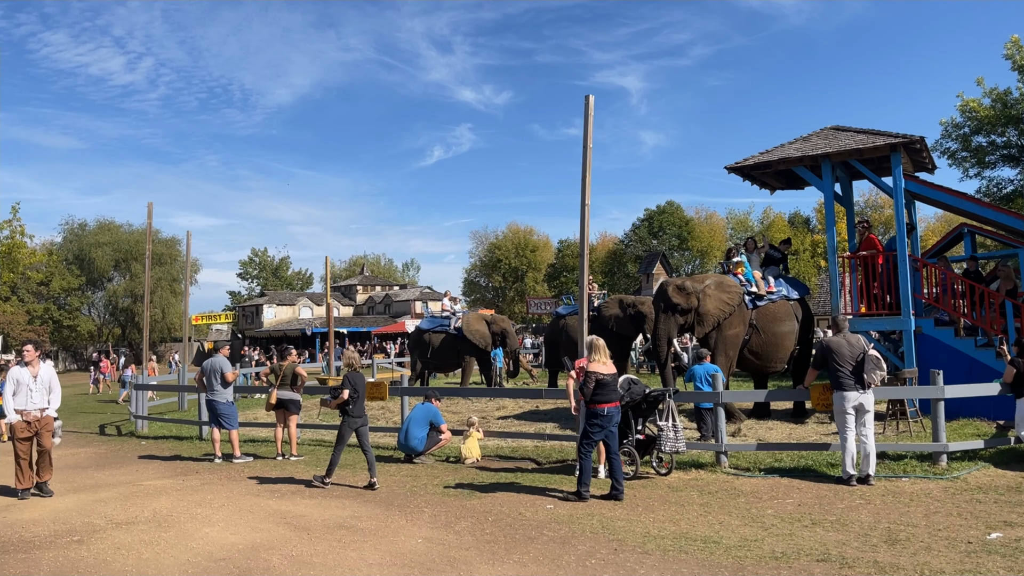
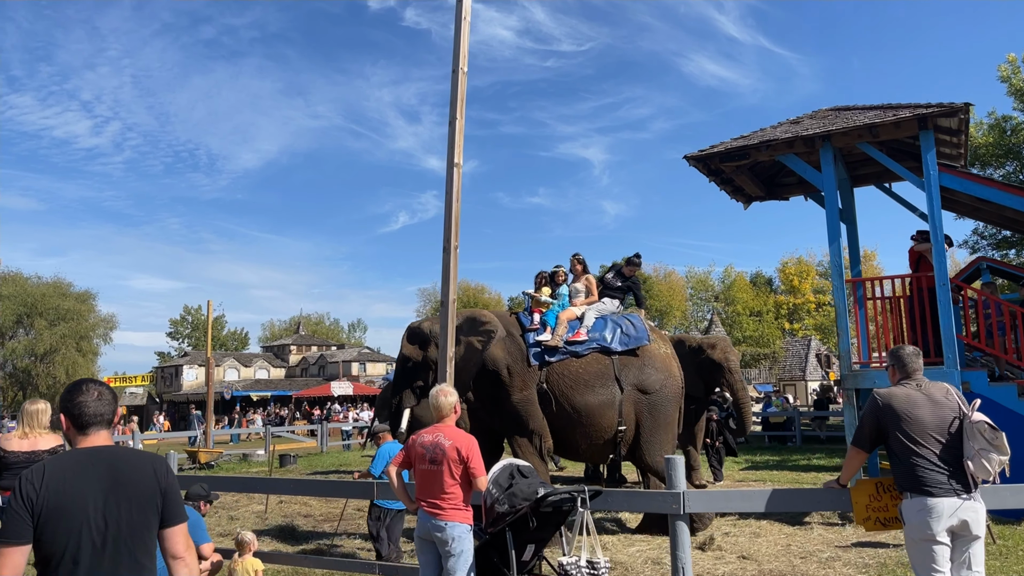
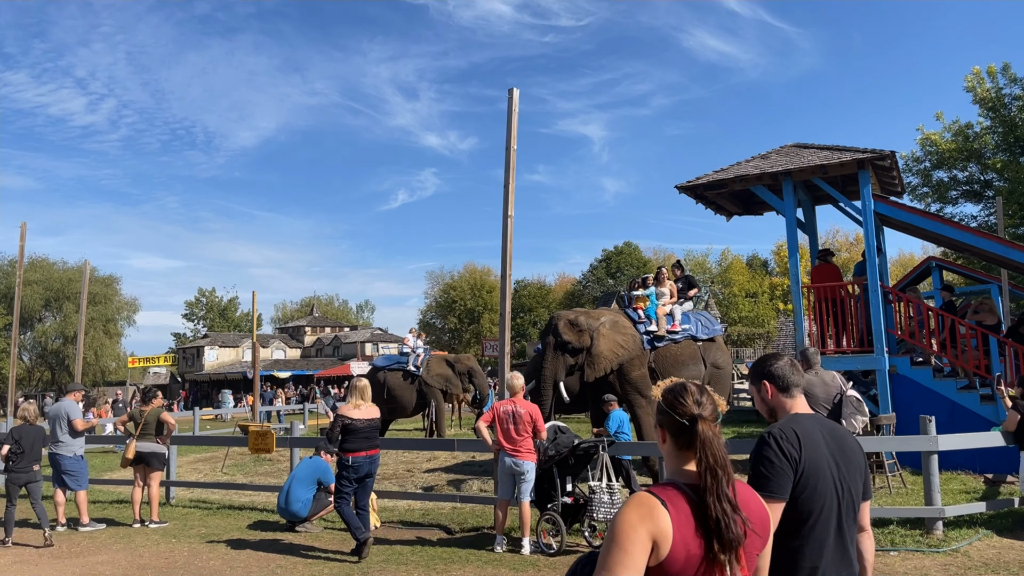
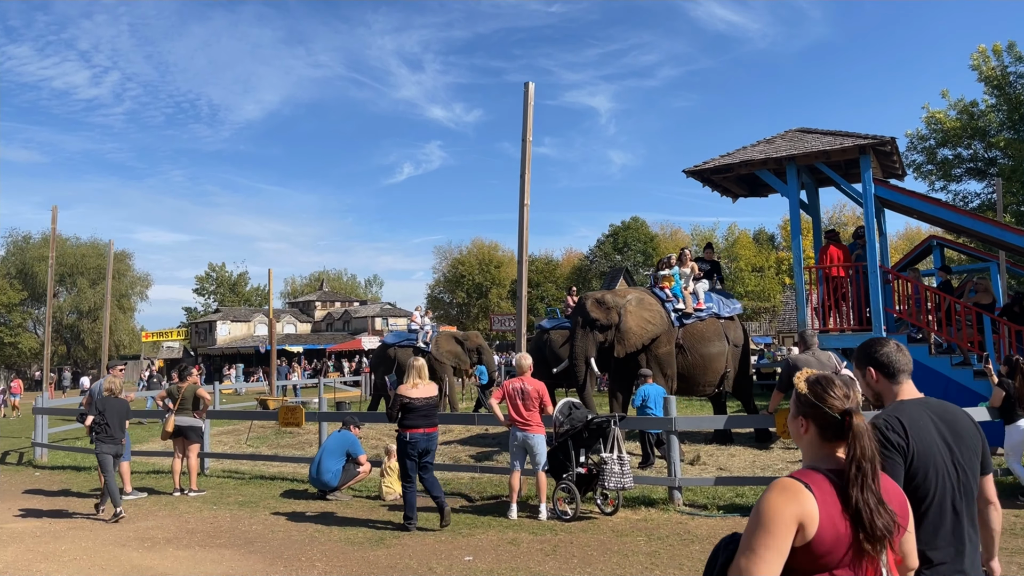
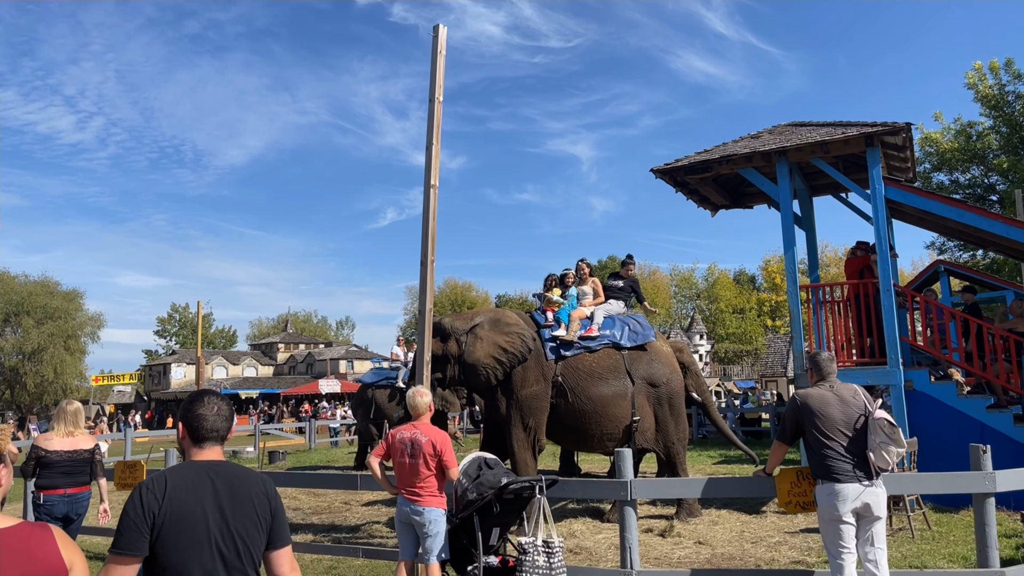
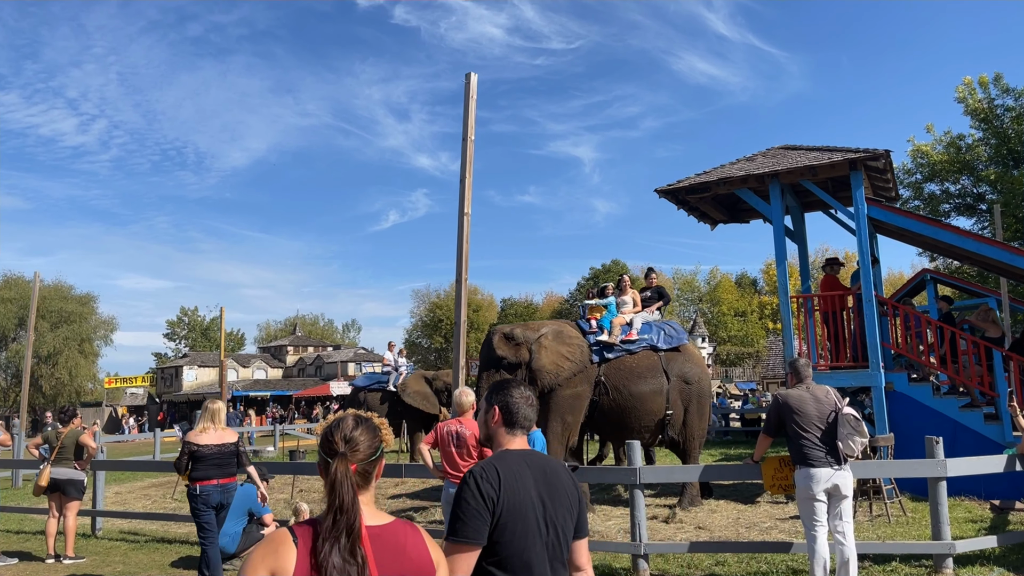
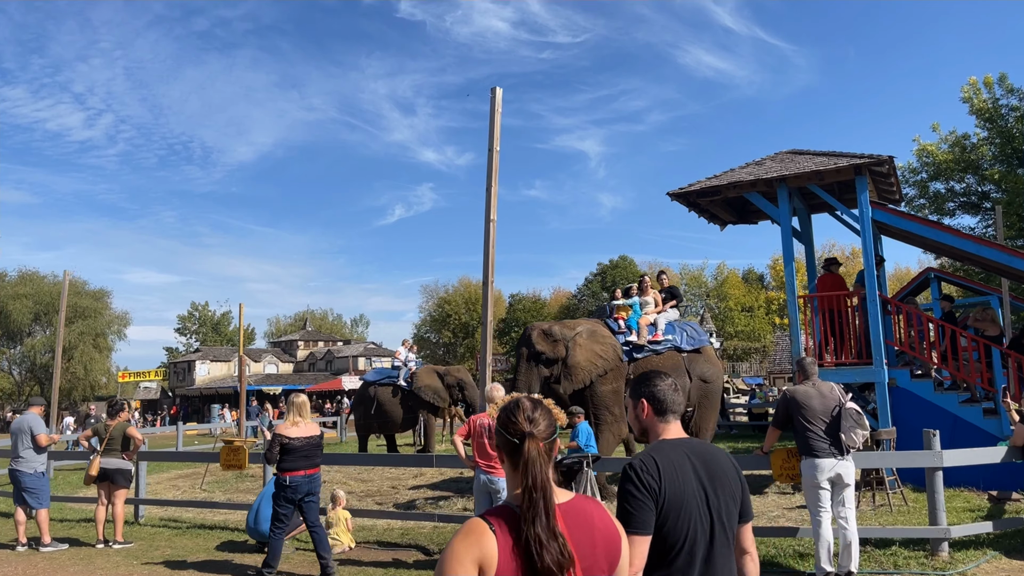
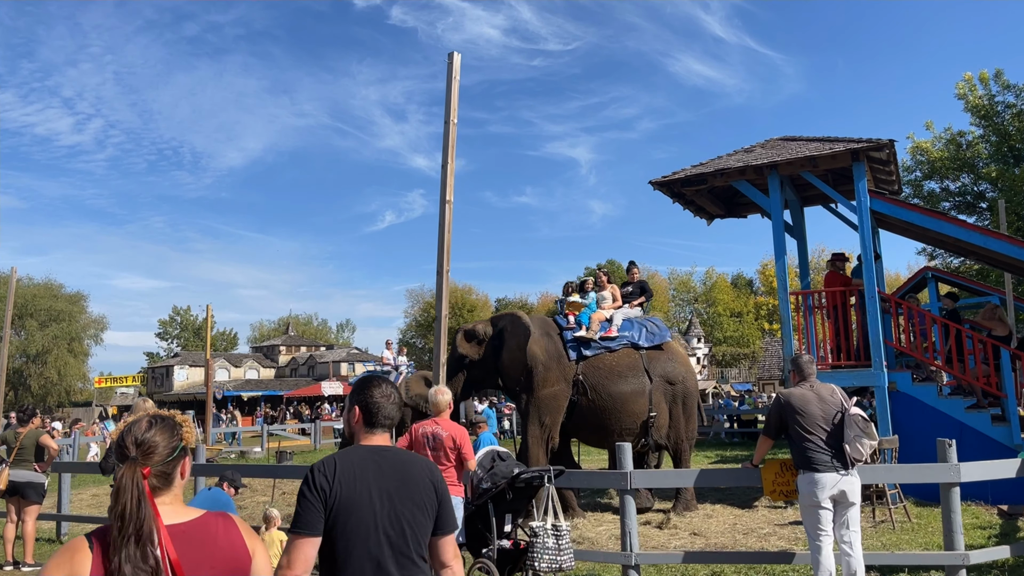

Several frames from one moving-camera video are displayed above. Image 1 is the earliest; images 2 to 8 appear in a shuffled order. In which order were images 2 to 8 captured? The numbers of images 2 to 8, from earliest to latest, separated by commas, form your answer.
4, 3, 7, 6, 8, 5, 2
